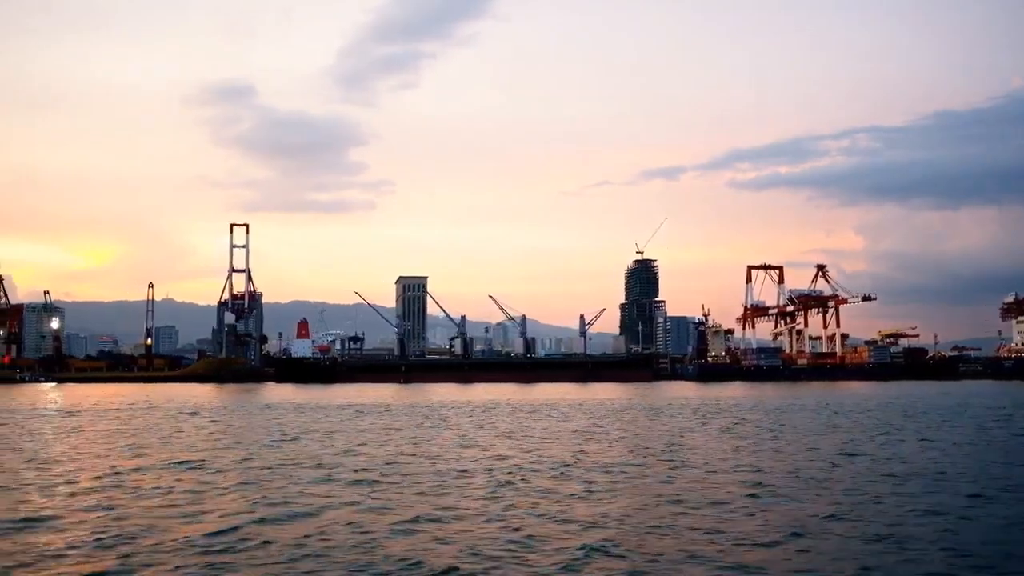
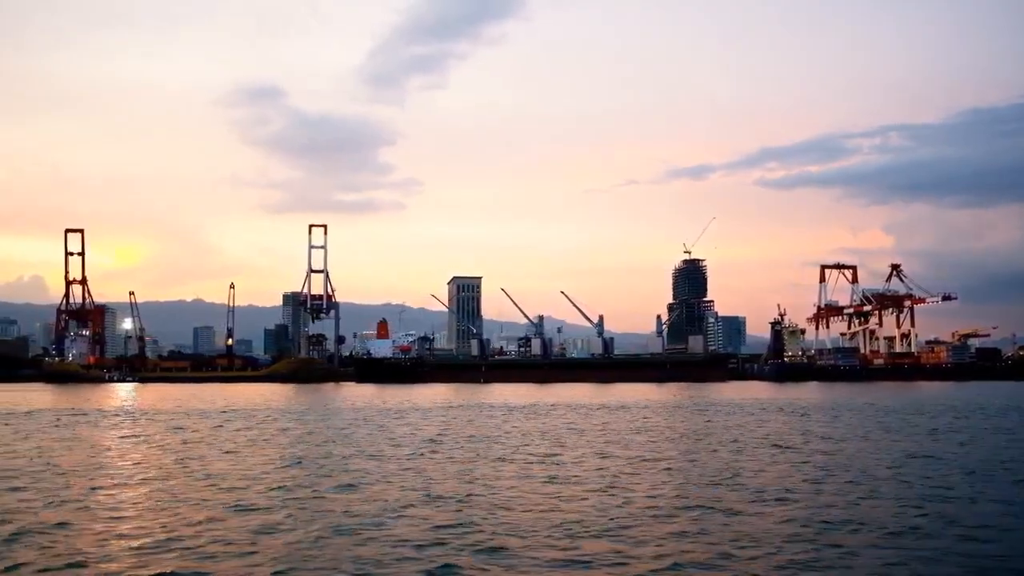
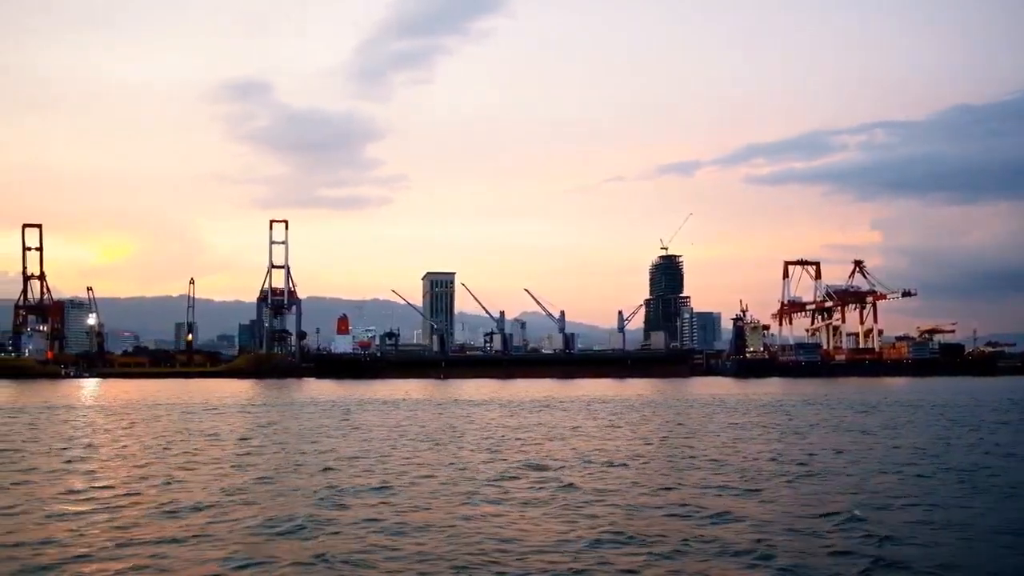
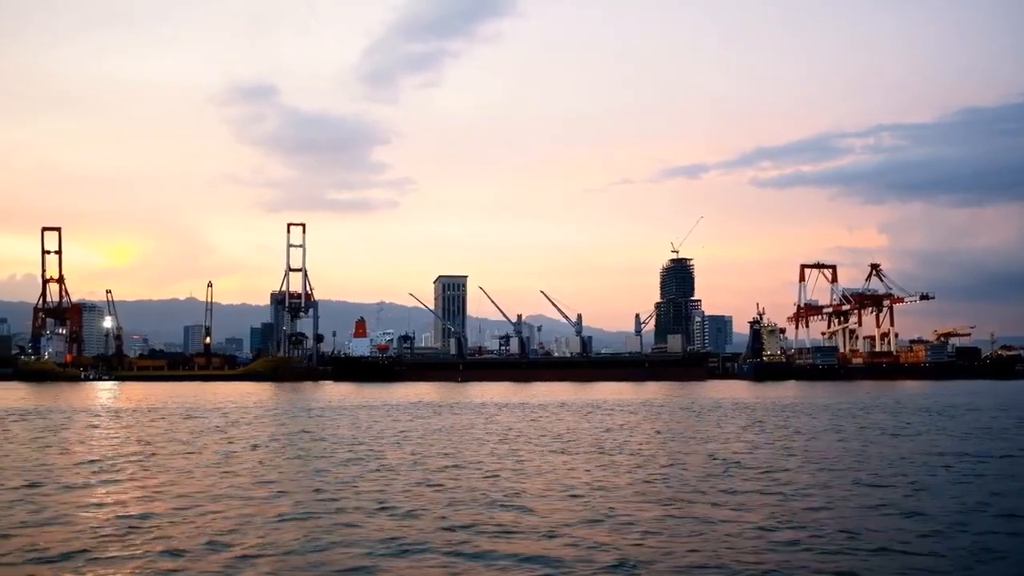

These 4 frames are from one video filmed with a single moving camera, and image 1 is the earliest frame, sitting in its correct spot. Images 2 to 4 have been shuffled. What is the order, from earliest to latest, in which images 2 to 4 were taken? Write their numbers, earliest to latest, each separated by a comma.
3, 4, 2
